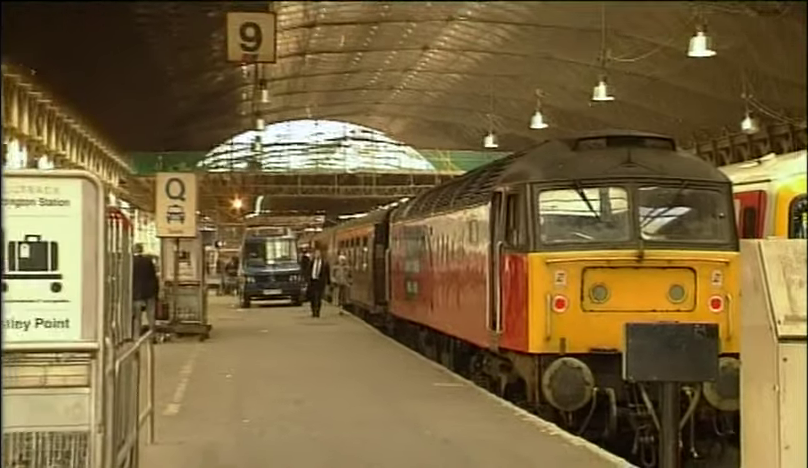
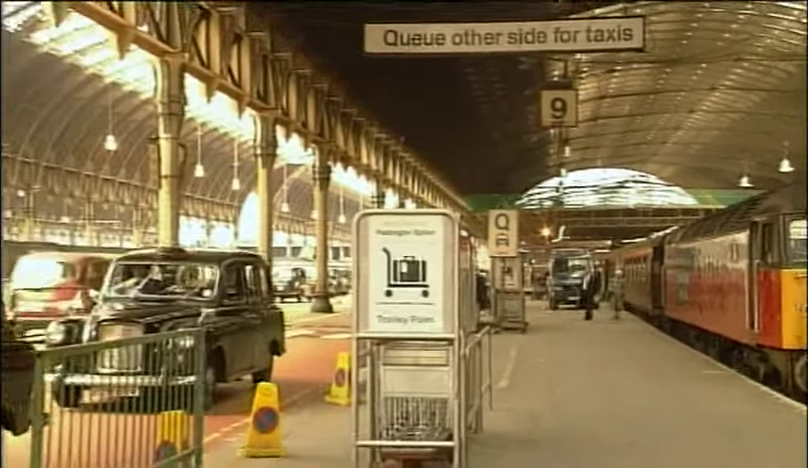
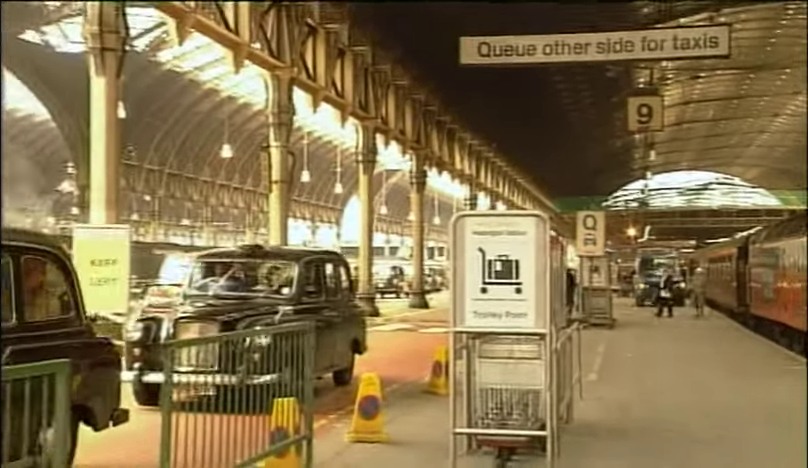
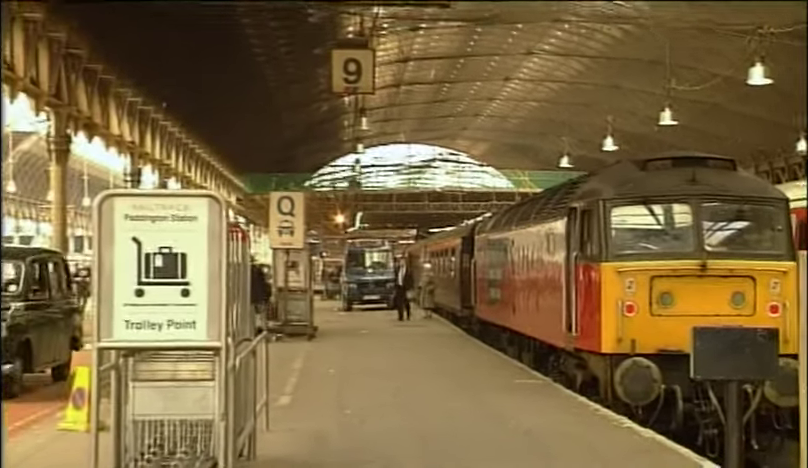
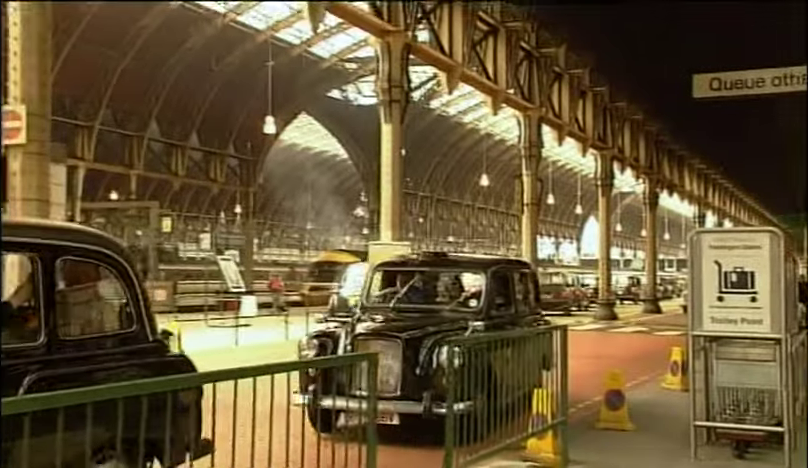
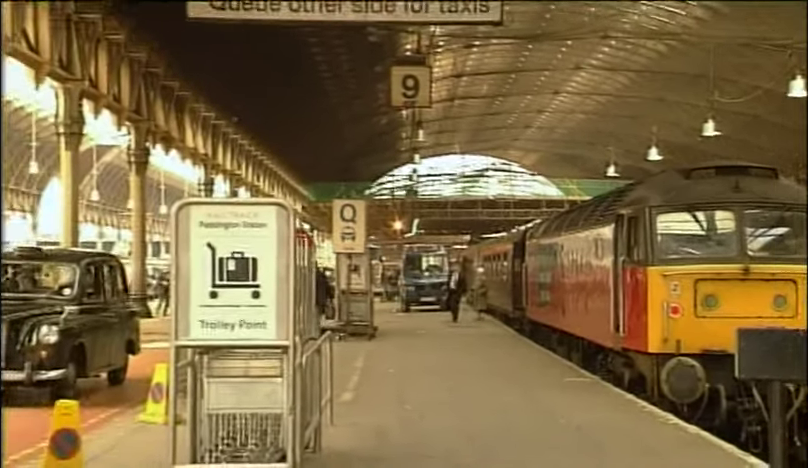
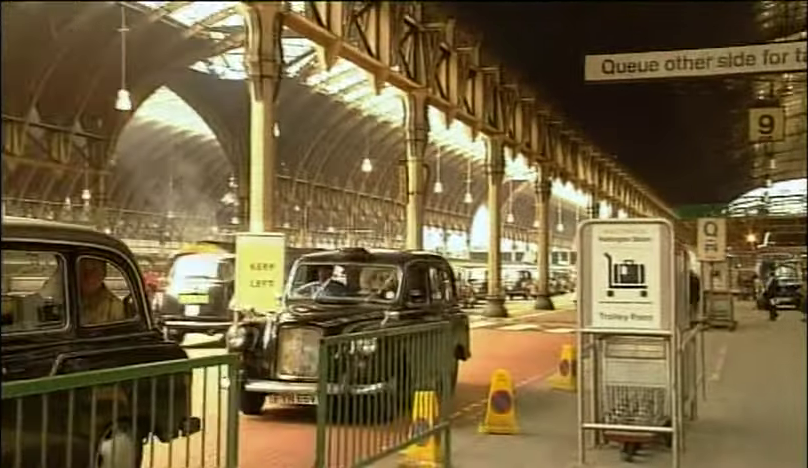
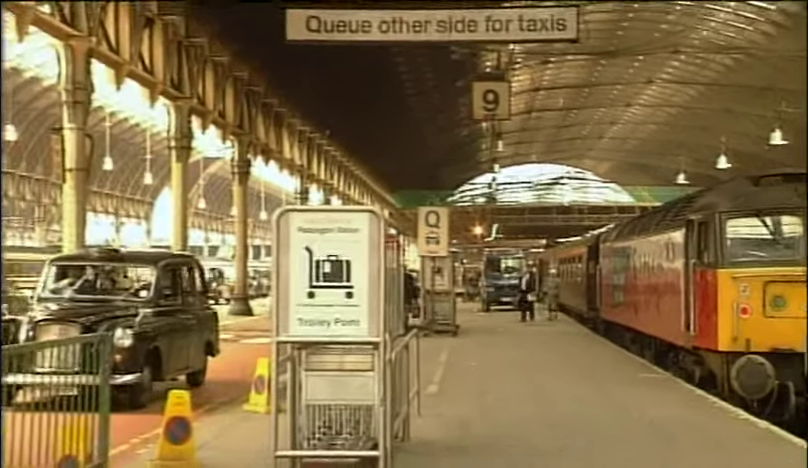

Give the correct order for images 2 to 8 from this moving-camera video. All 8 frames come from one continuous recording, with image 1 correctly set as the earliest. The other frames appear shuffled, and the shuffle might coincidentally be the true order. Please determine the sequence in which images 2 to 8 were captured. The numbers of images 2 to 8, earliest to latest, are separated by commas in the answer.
4, 6, 8, 2, 3, 7, 5
